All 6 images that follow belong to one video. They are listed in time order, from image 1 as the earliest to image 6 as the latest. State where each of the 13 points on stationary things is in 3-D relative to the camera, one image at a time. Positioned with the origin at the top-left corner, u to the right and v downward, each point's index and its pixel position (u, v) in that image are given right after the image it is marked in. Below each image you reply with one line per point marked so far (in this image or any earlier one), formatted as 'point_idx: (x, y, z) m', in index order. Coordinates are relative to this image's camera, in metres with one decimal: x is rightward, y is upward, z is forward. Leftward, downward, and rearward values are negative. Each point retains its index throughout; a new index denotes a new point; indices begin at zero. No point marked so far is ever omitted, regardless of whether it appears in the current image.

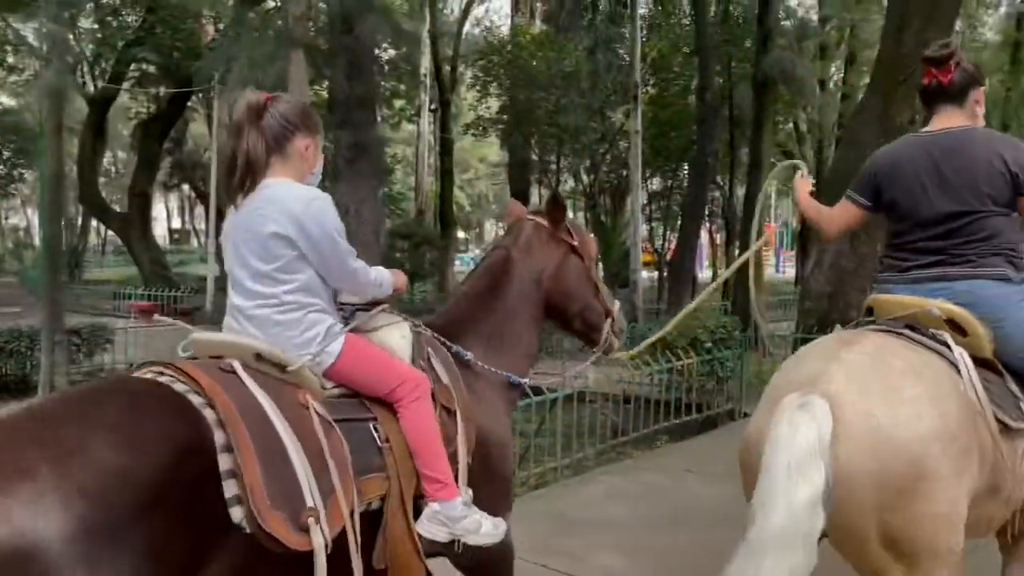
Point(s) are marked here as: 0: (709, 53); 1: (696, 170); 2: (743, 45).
0: (+3.9, +4.6, +16.7) m
1: (+3.6, +2.3, +16.7) m
2: (+5.2, +5.5, +19.2) m
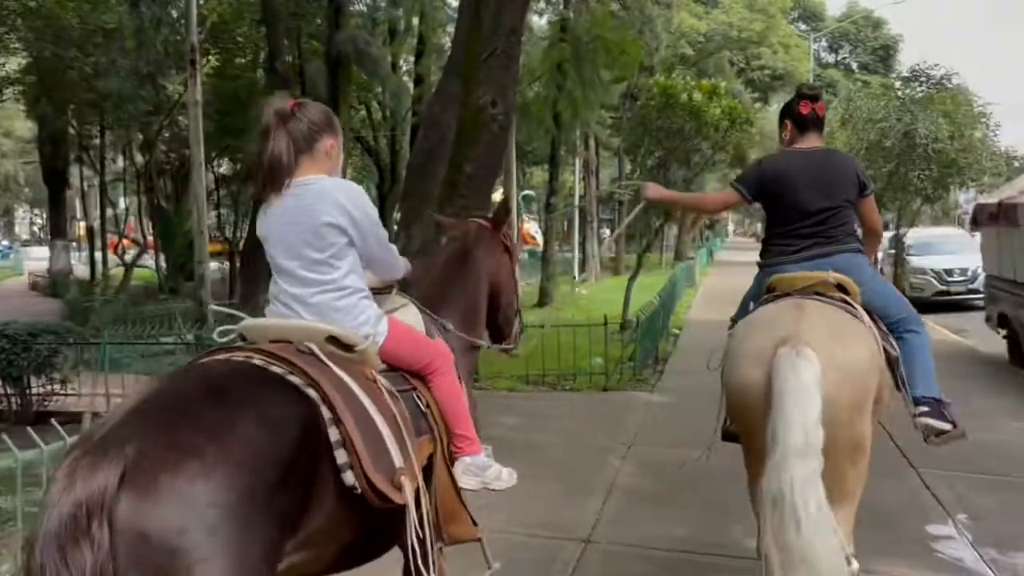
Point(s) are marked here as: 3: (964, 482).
0: (-4.2, +4.8, +15.4) m
1: (-4.4, +2.5, +15.3) m
2: (-4.3, +5.7, +18.1) m
3: (+3.5, -1.5, +6.6) m
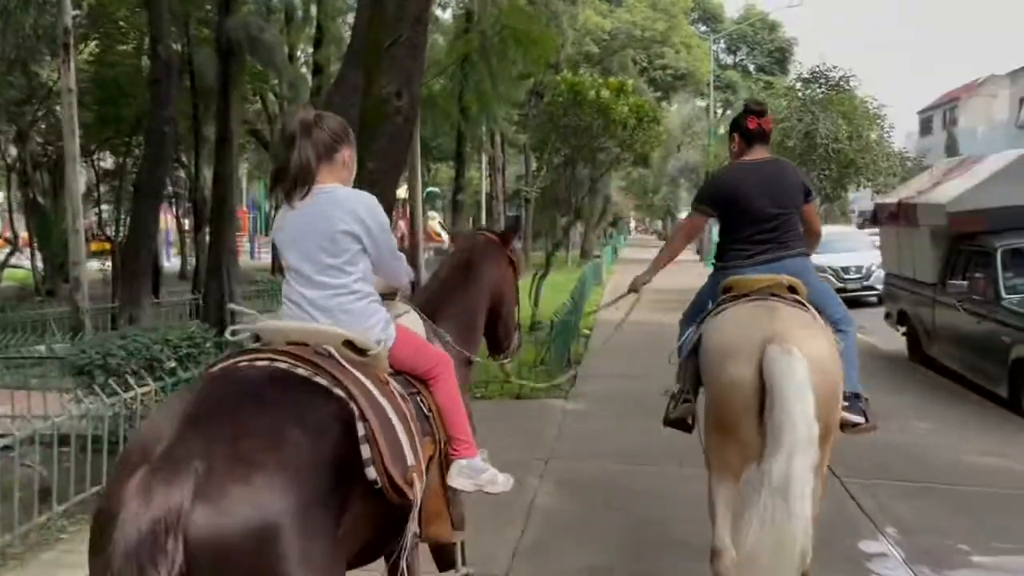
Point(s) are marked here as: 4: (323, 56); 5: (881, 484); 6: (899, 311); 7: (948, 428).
0: (-5.9, +4.8, +14.3) m
1: (-6.0, +2.4, +14.2) m
2: (-6.2, +5.7, +17.0) m
3: (+2.9, -1.6, +6.5) m
4: (-3.9, +4.8, +17.4) m
5: (+2.9, -1.5, +6.7) m
6: (+6.2, -0.4, +13.7) m
7: (+4.5, -1.4, +8.7) m
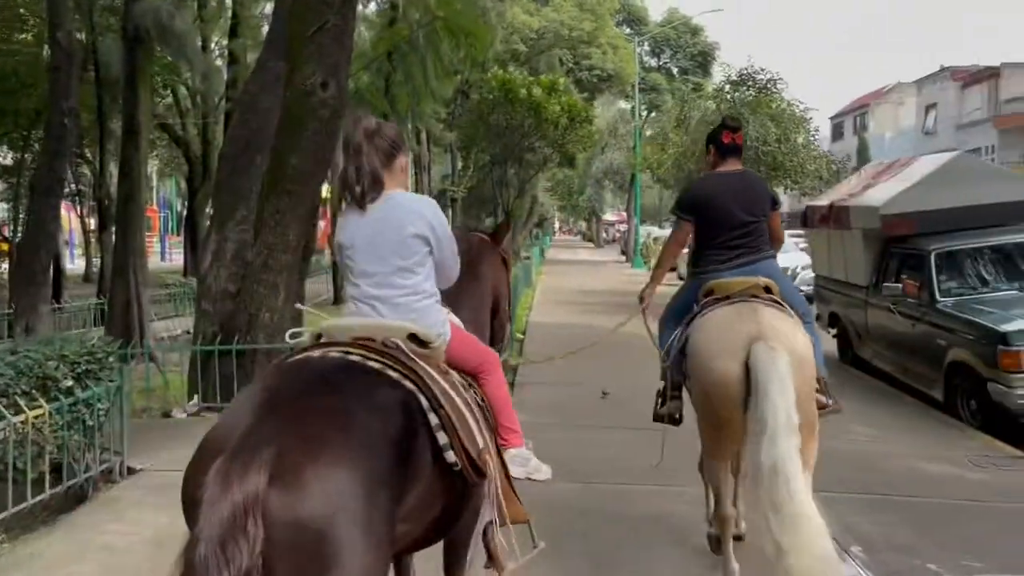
0: (-7.0, +4.7, +13.2) m
1: (-7.1, +2.4, +13.2) m
2: (-7.6, +5.6, +15.9) m
3: (+2.4, -1.6, +6.3) m
4: (-5.3, +4.7, +16.5) m
5: (+2.5, -1.6, +6.5) m
6: (+5.2, -0.4, +13.8) m
7: (+3.8, -1.5, +8.6) m
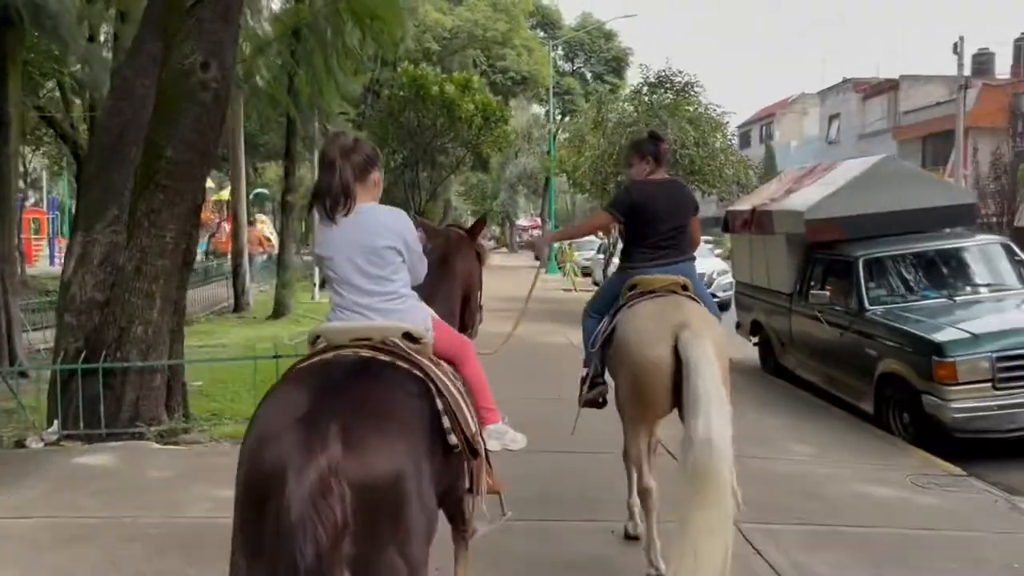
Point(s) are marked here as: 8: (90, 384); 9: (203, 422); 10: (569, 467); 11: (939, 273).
0: (-8.2, +4.6, +11.7) m
1: (-8.3, +2.3, +11.6) m
2: (-9.1, +5.4, +14.3) m
3: (+1.9, -1.7, +5.7) m
4: (-6.9, +4.5, +15.1) m
5: (+1.9, -1.7, +5.8) m
6: (+3.8, -0.5, +13.4) m
7: (+3.0, -1.5, +8.1) m
8: (-3.8, -0.9, +7.7) m
9: (-3.1, -1.3, +8.5) m
10: (+0.5, -1.6, +7.7) m
11: (+5.2, +0.2, +10.3) m
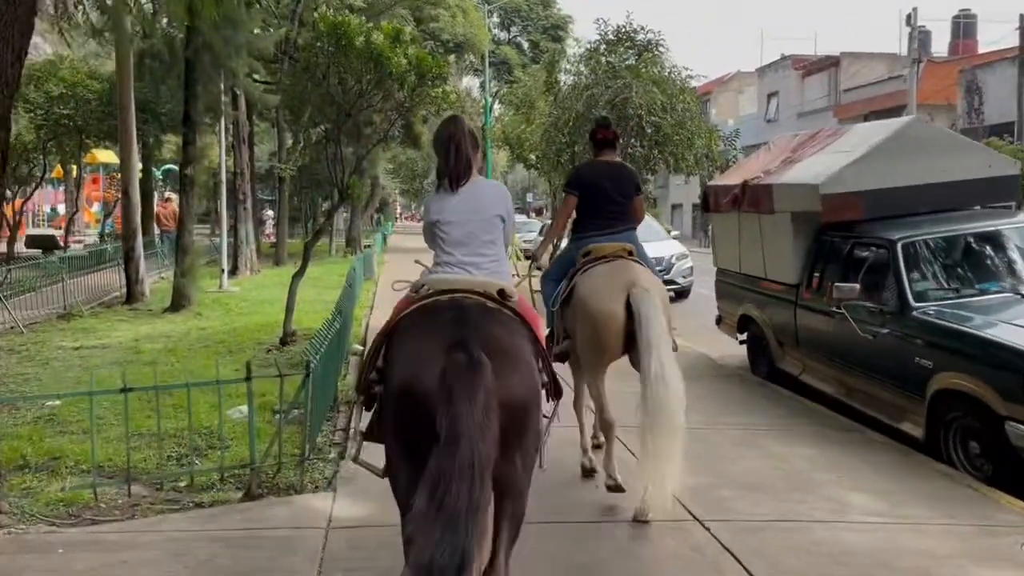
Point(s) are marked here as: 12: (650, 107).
0: (-8.8, +4.6, +8.5) m
1: (-8.9, +2.3, +8.4) m
2: (-9.9, +5.5, +11.0) m
3: (+1.8, -1.7, +3.5) m
4: (-7.7, +4.7, +12.0) m
5: (+1.8, -1.7, +3.7) m
6: (+3.0, -0.4, +11.3) m
7: (+2.7, -1.5, +6.0) m
8: (-4.0, -0.9, +5.0) m
9: (-3.4, -1.3, +5.9) m
10: (+0.3, -1.6, +5.4) m
11: (+4.7, +0.3, +8.4) m
12: (+2.4, +3.2, +15.1) m
